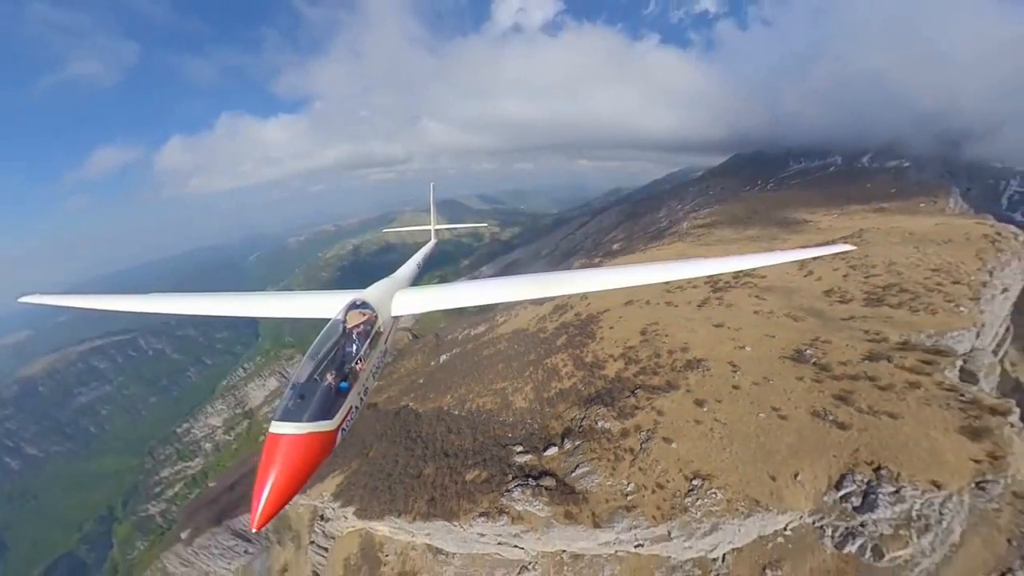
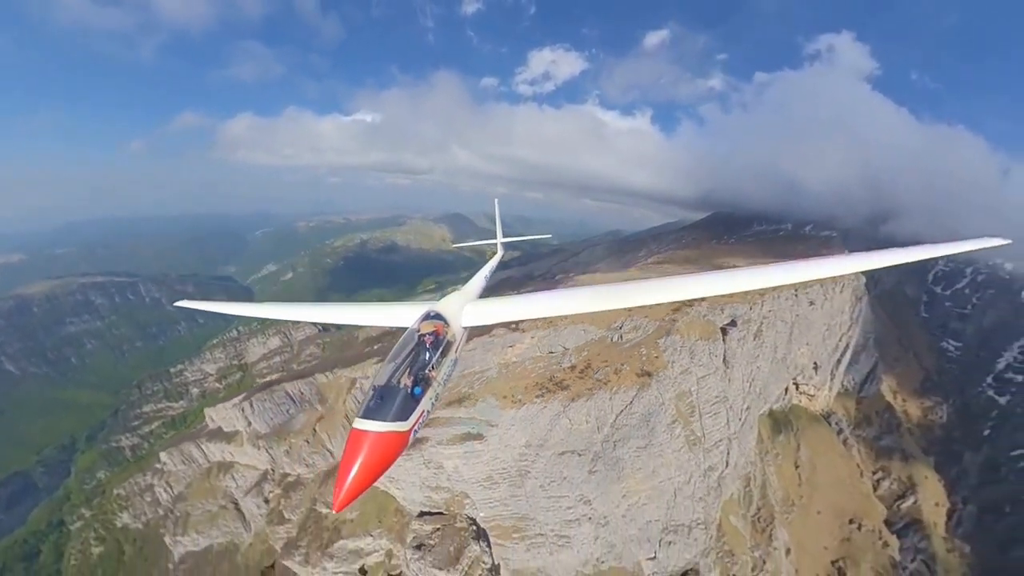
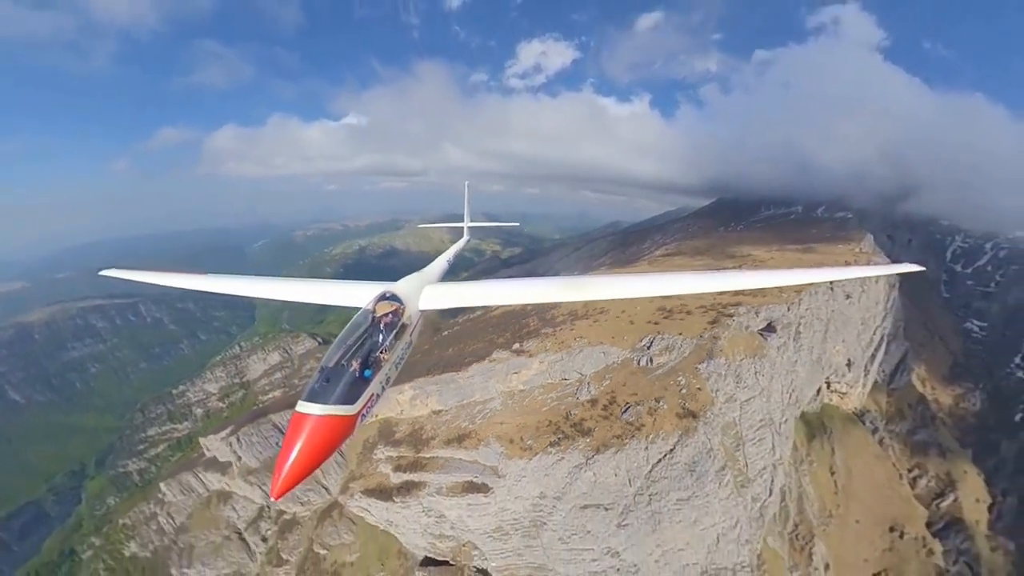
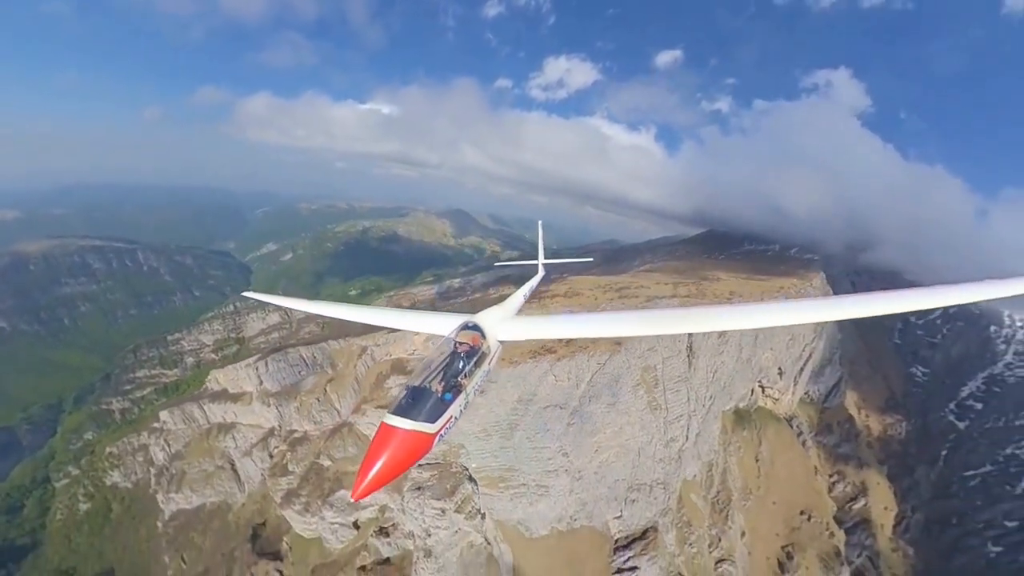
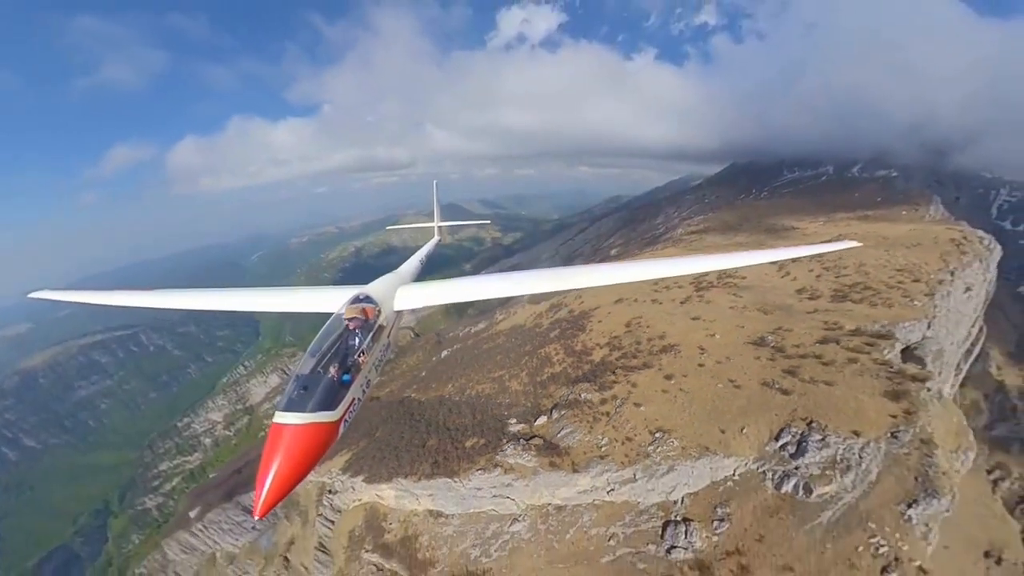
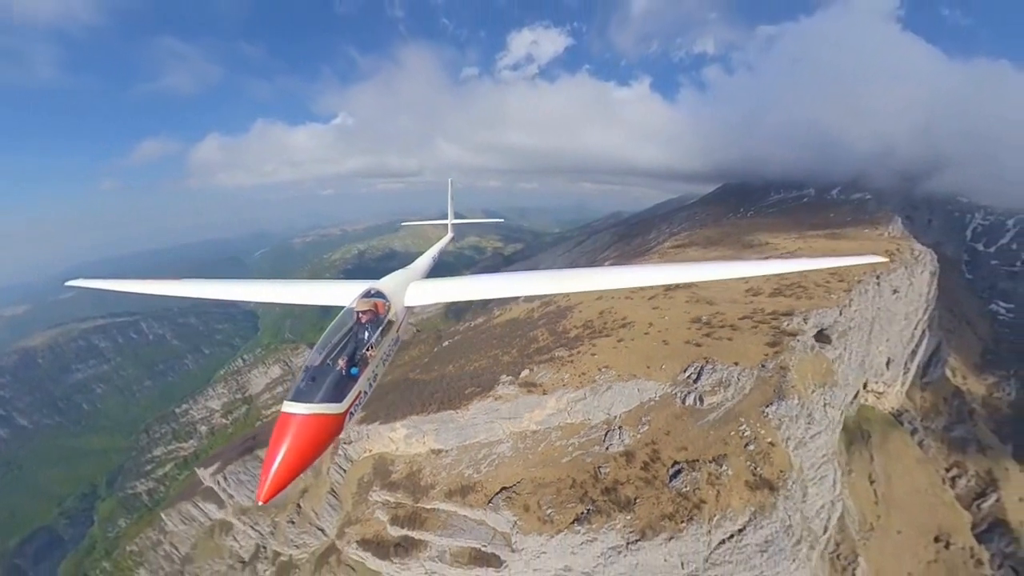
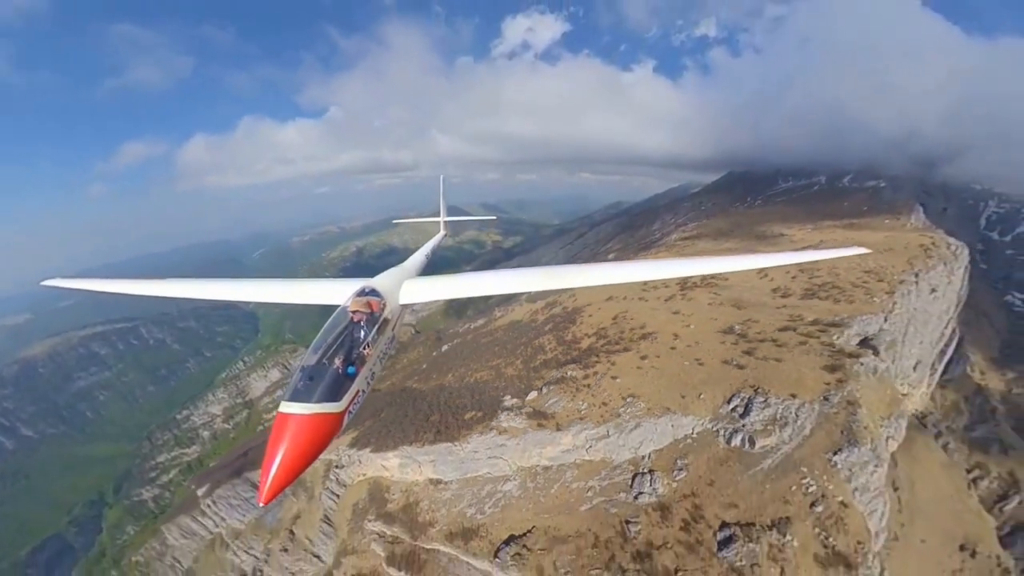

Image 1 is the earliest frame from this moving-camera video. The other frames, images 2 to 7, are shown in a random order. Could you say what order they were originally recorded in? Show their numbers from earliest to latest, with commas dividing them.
5, 7, 6, 3, 2, 4
